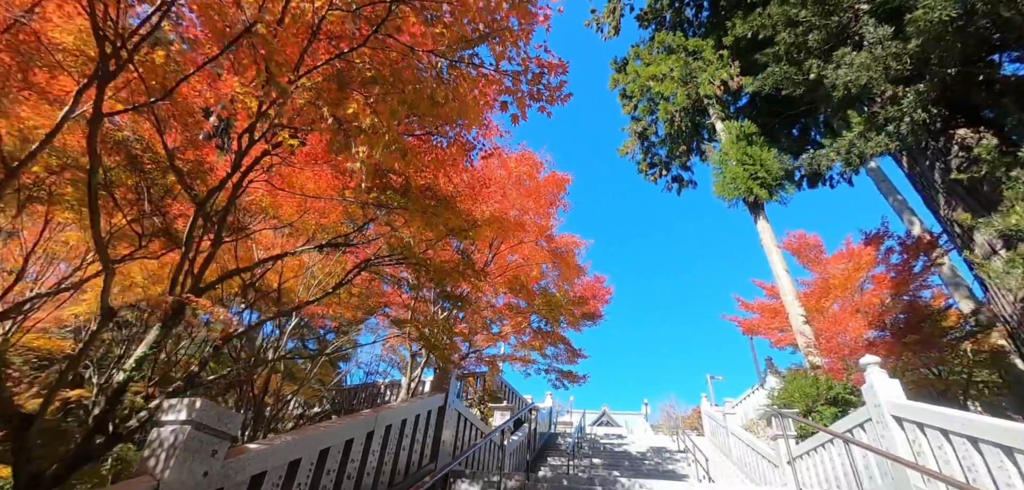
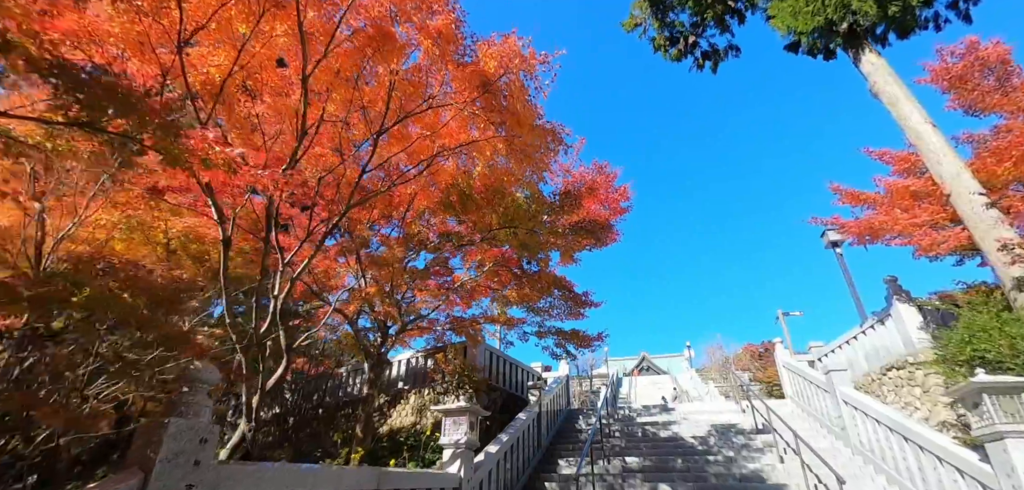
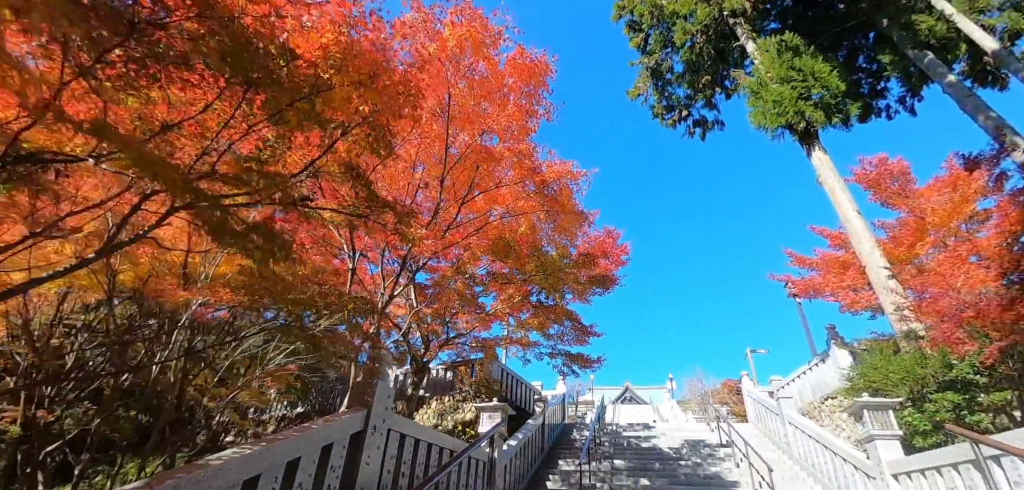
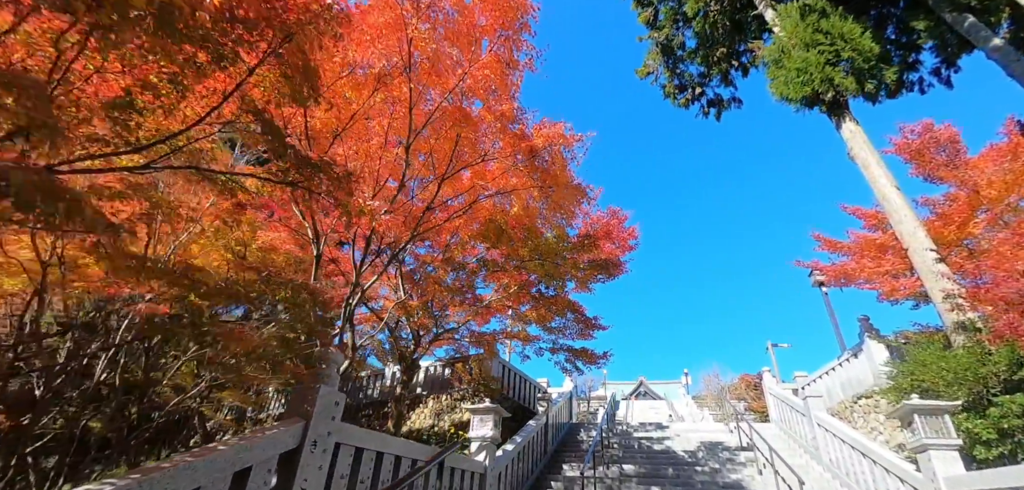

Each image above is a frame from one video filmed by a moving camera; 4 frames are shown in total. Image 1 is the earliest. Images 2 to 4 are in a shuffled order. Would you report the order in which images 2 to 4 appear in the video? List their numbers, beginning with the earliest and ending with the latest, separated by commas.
3, 4, 2
